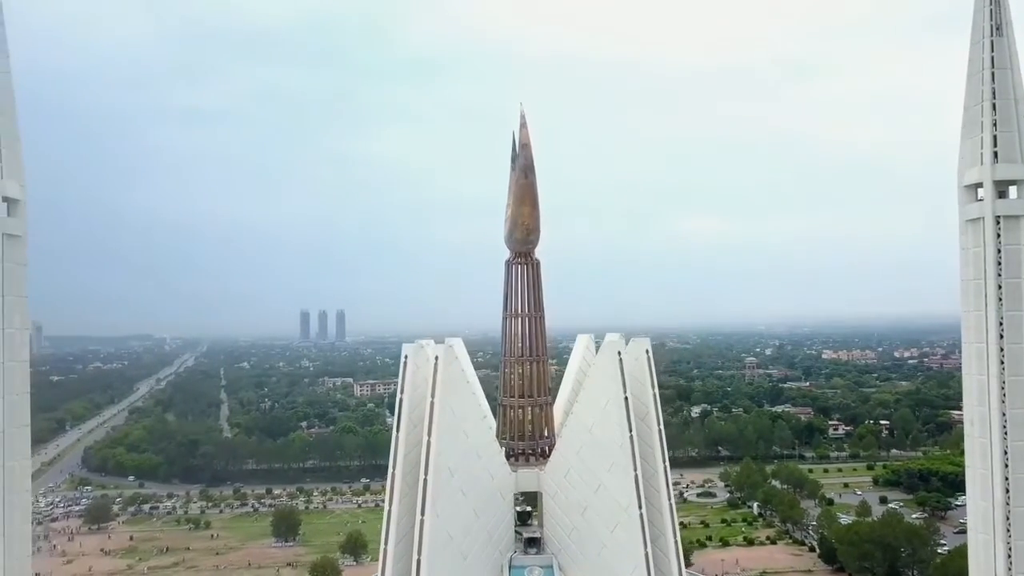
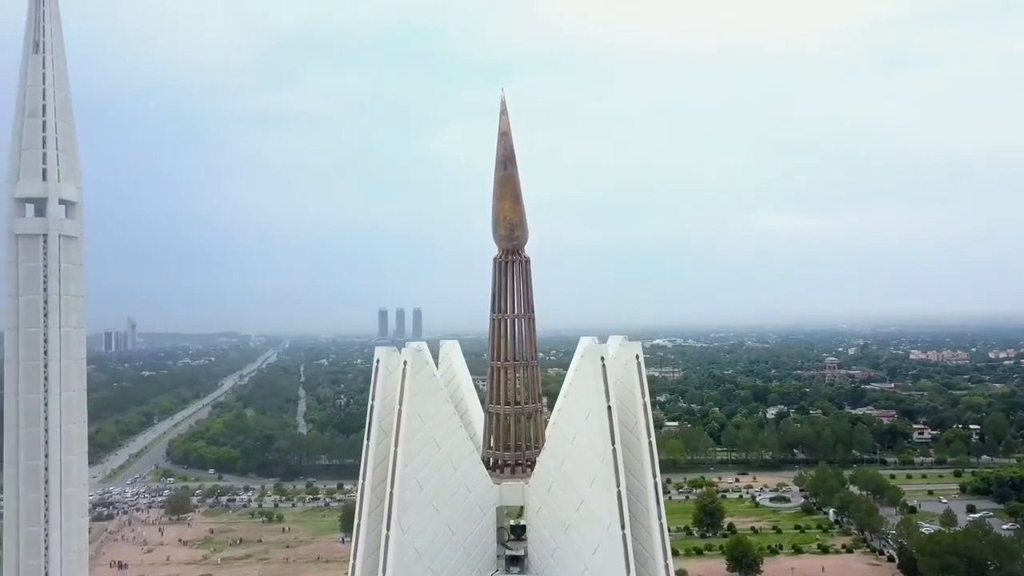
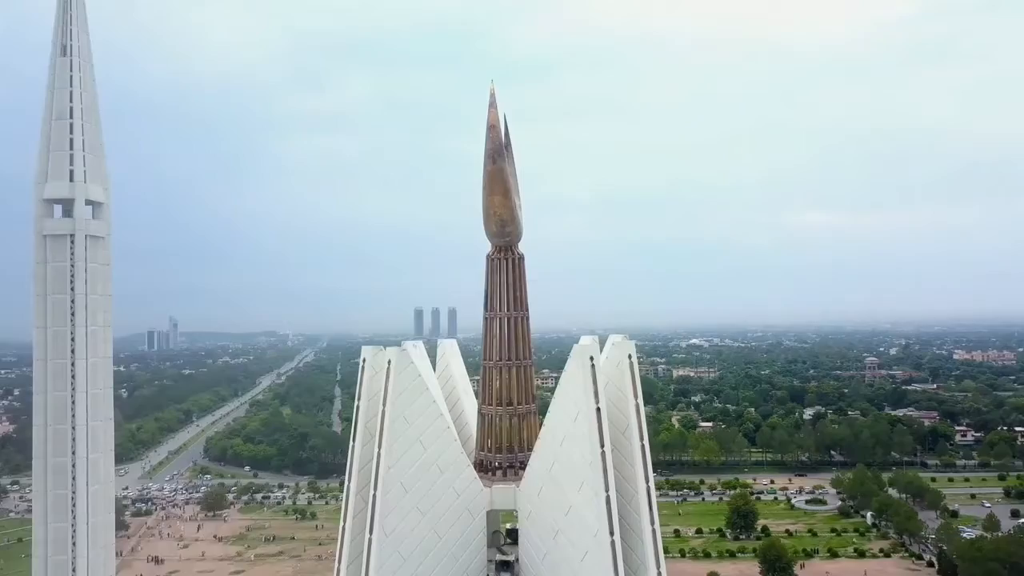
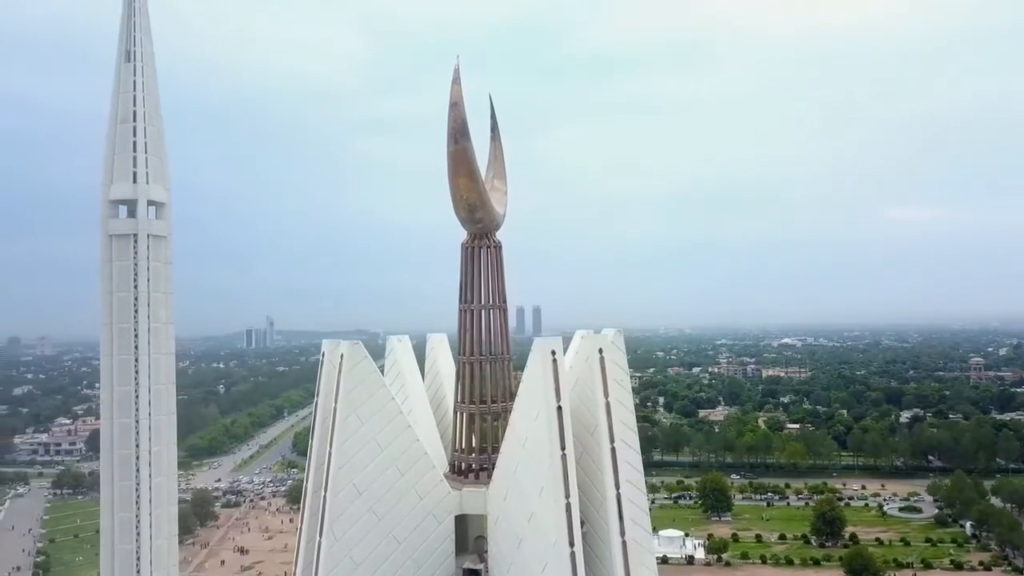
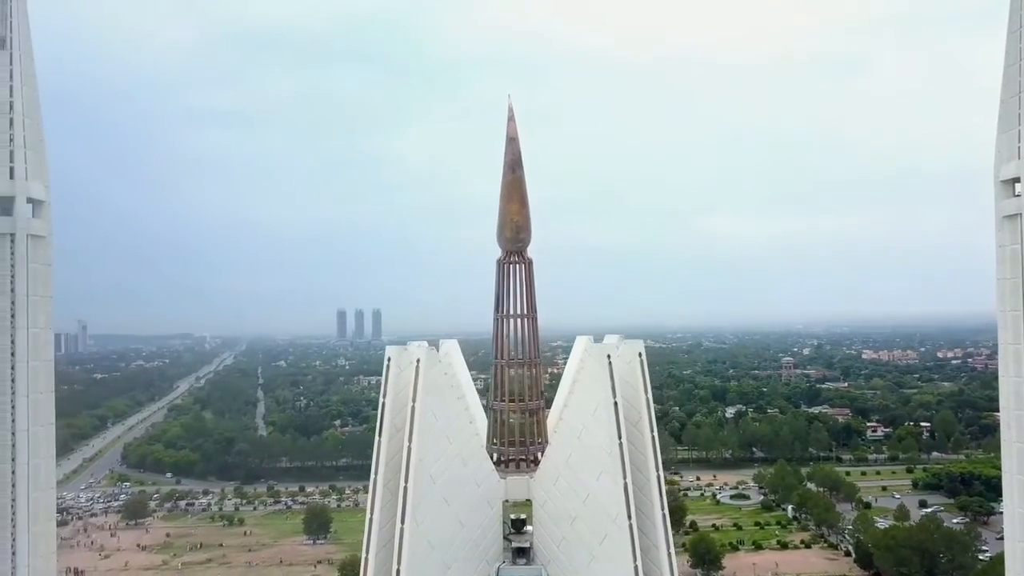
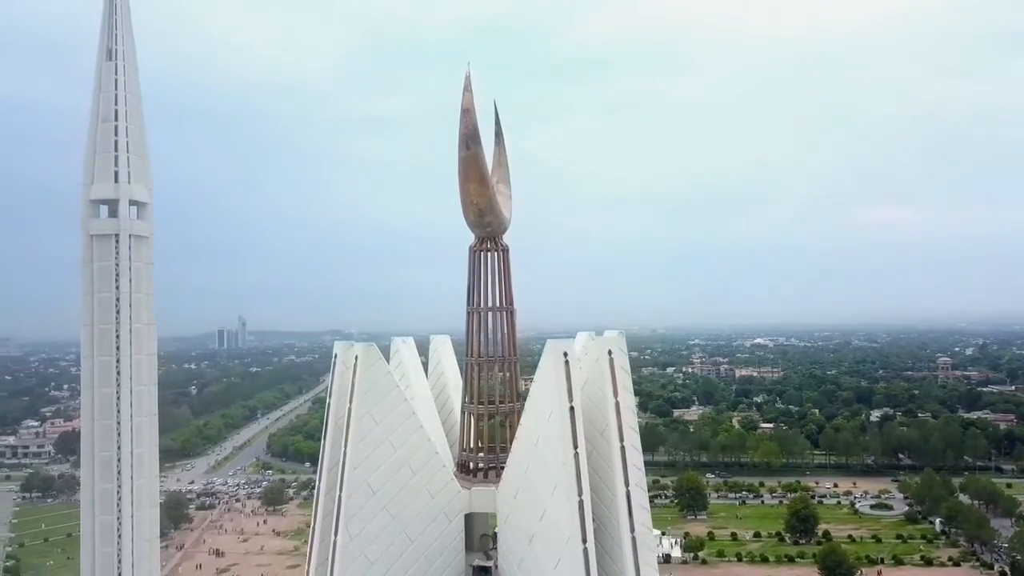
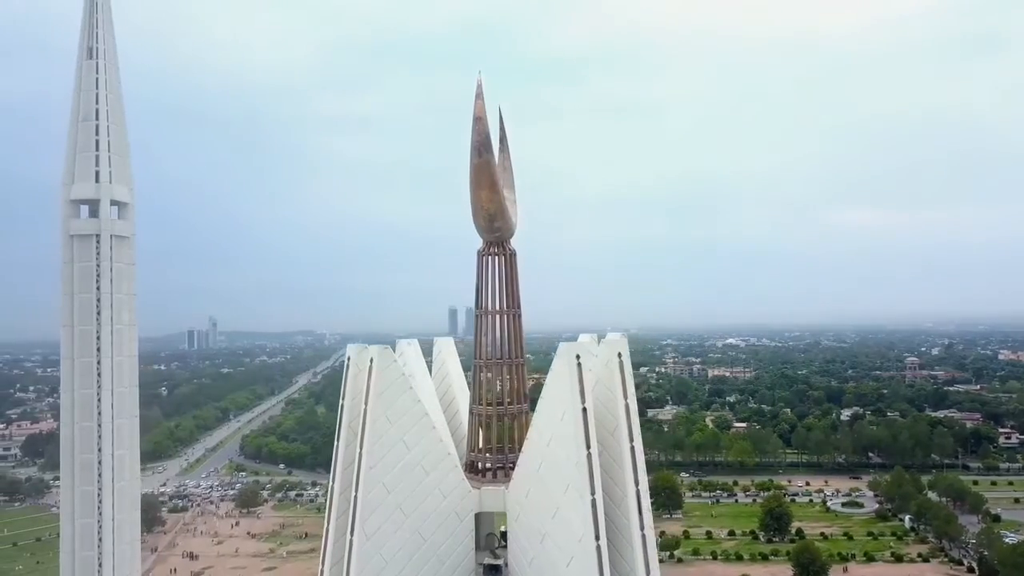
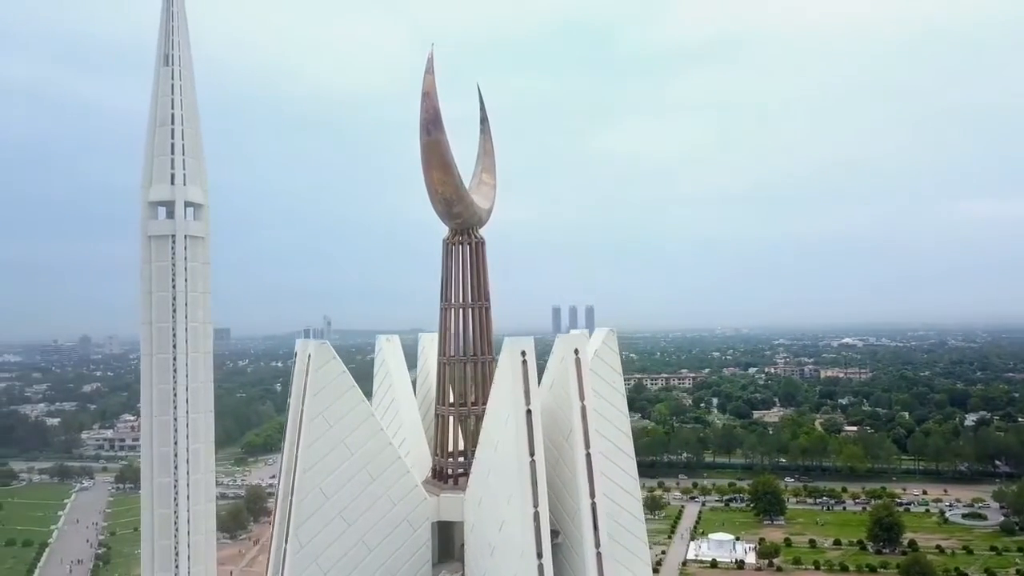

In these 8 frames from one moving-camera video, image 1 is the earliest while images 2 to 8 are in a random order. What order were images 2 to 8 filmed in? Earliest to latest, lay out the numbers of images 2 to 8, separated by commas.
5, 2, 3, 7, 6, 4, 8
